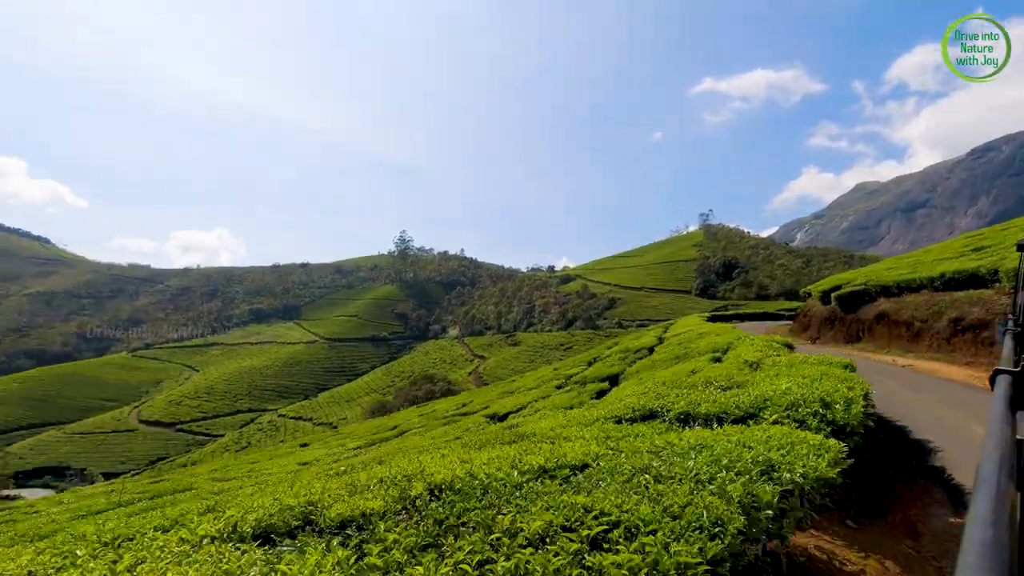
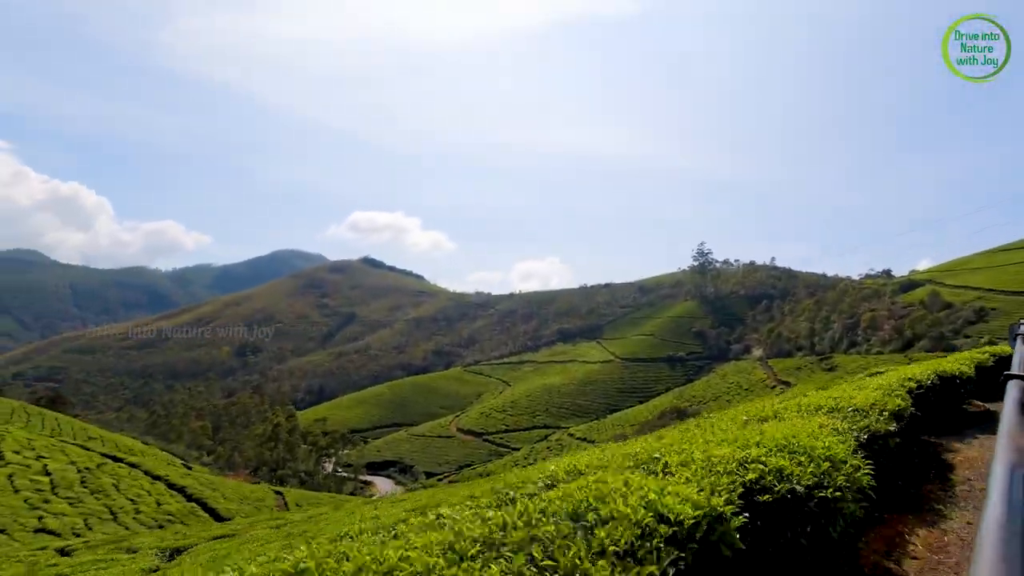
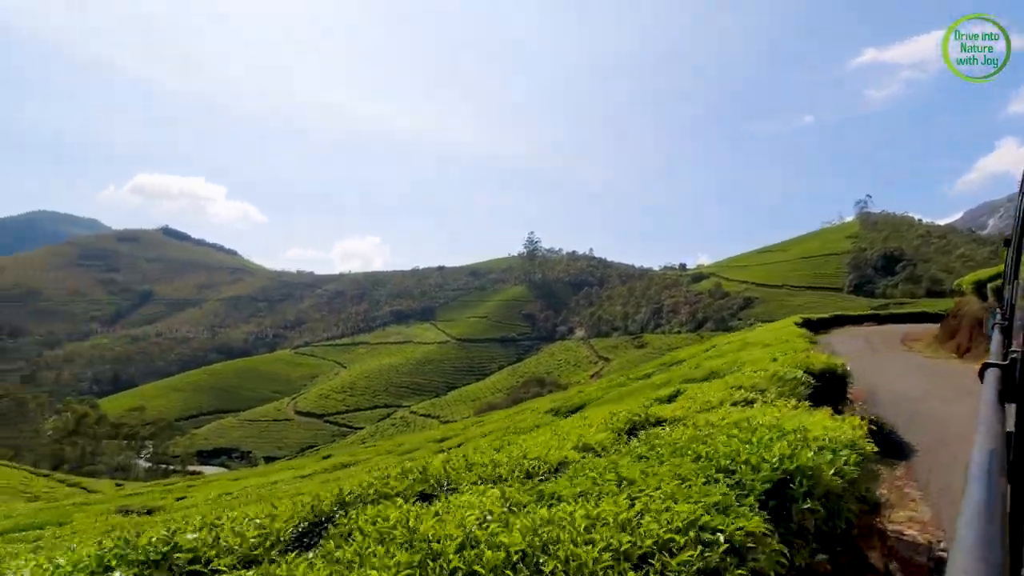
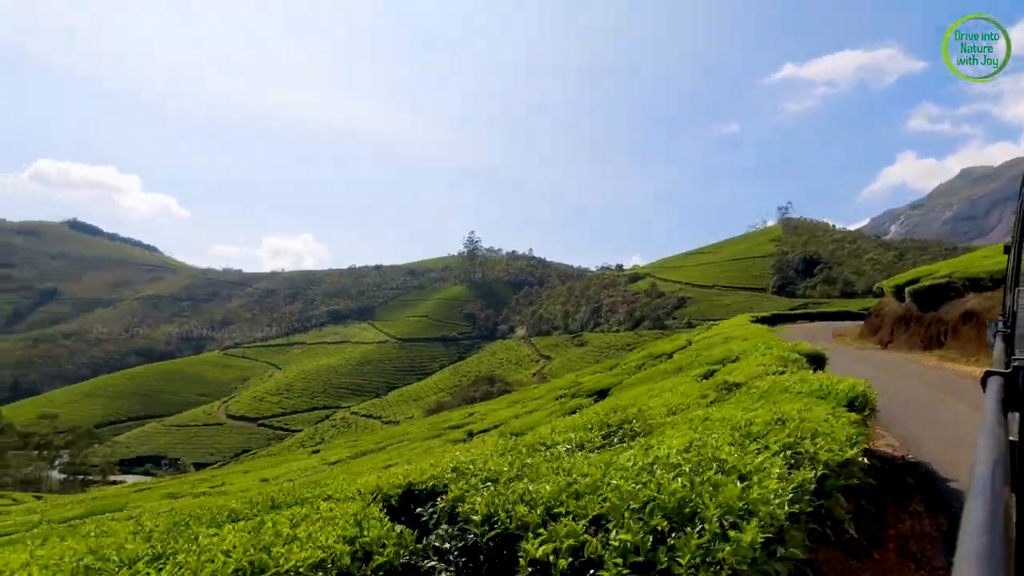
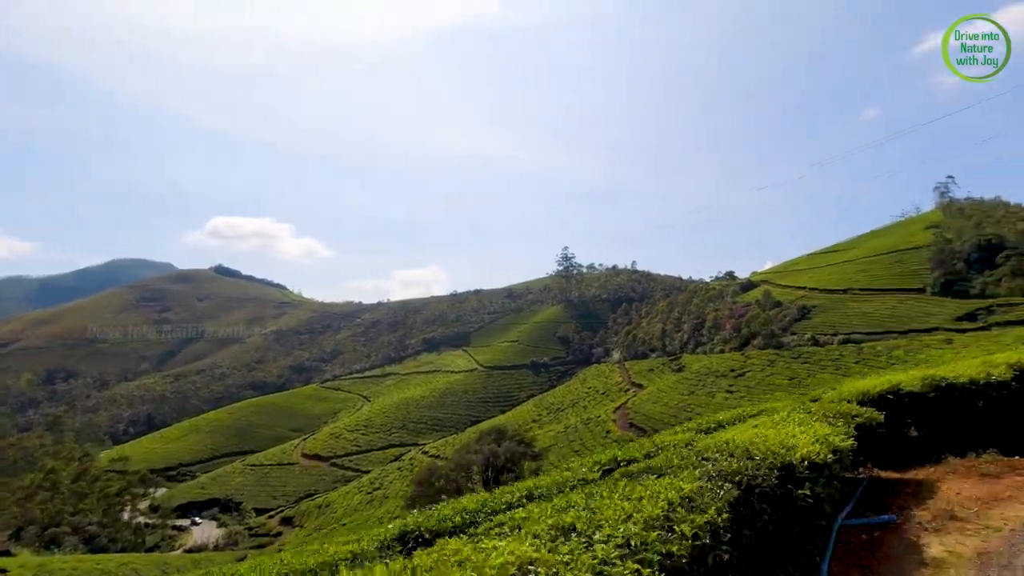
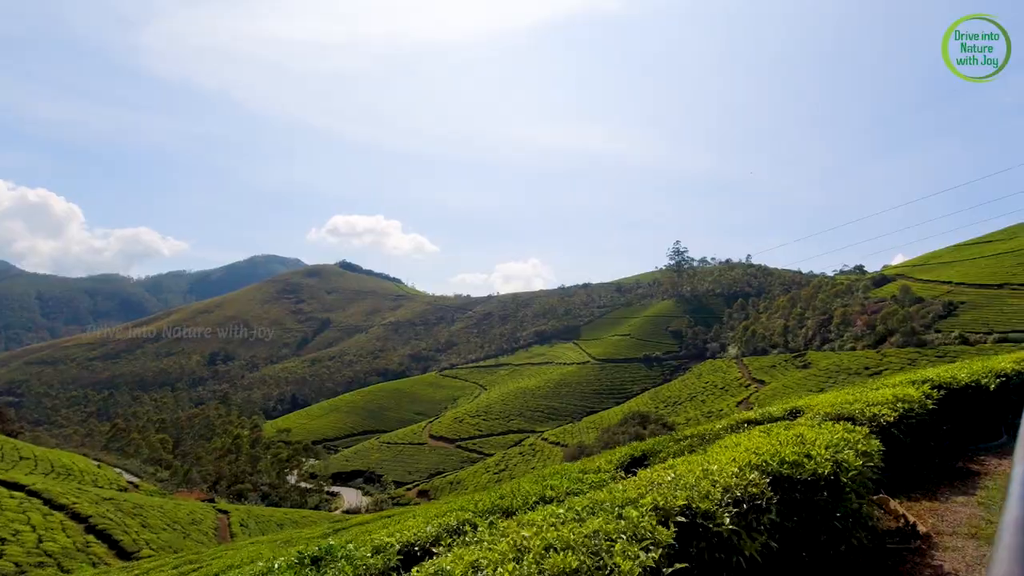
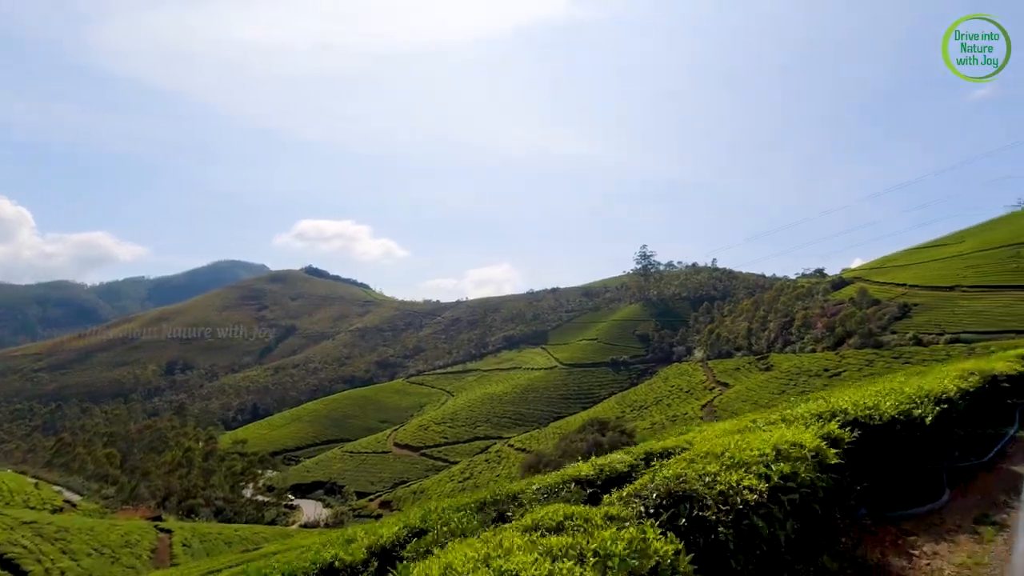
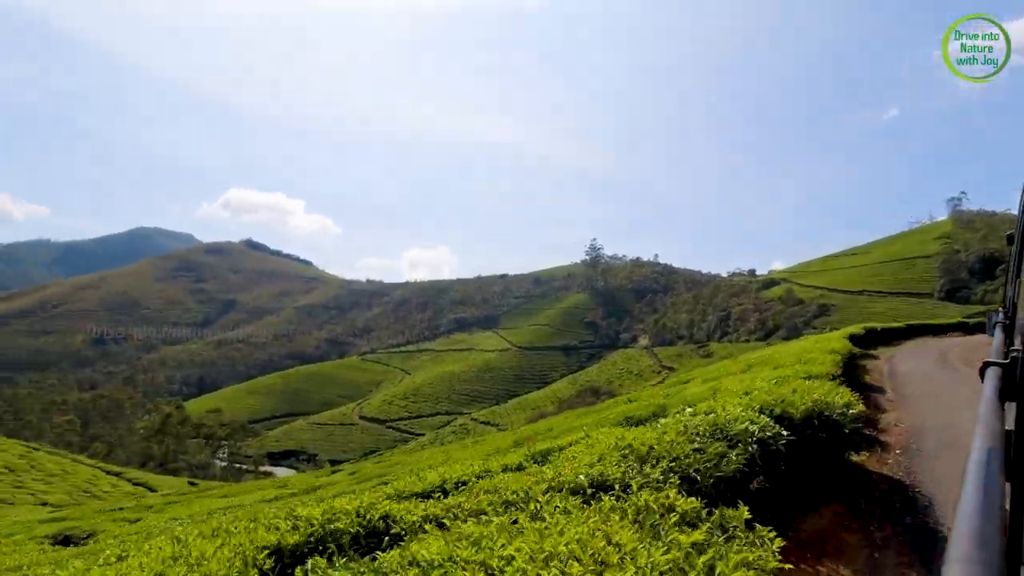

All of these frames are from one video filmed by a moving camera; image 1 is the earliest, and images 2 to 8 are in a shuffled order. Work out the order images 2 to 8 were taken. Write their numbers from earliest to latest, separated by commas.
4, 3, 8, 2, 6, 7, 5
